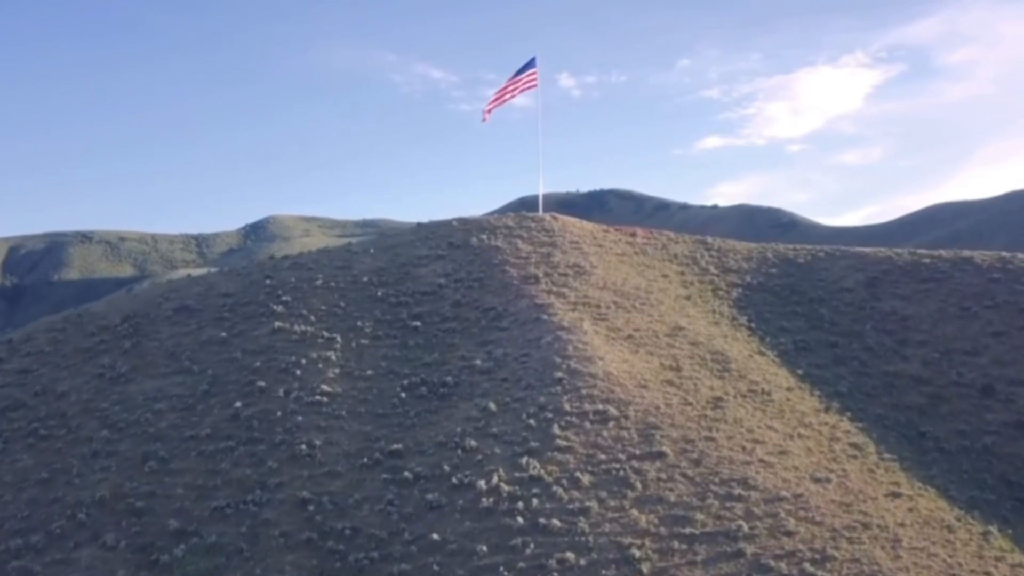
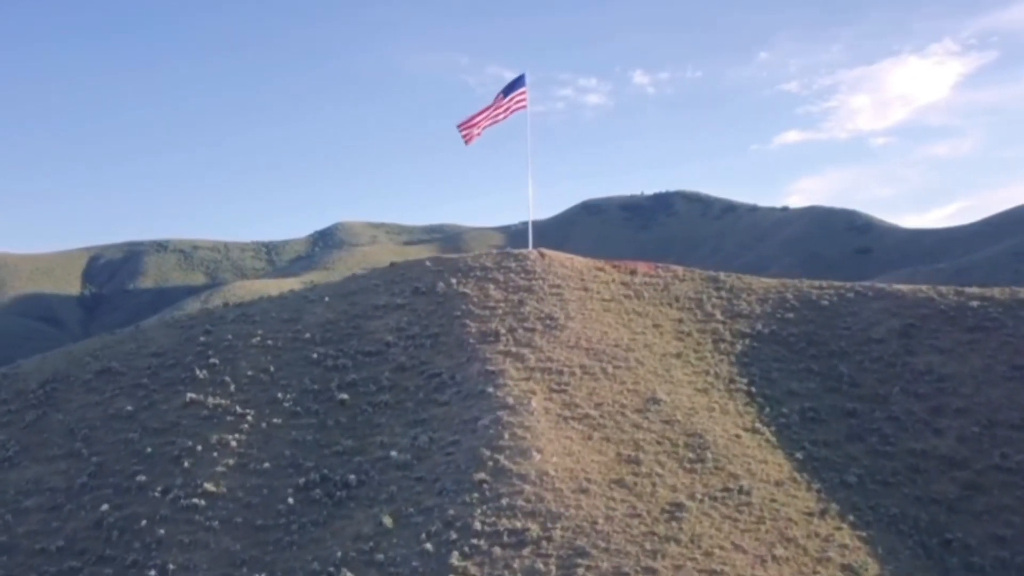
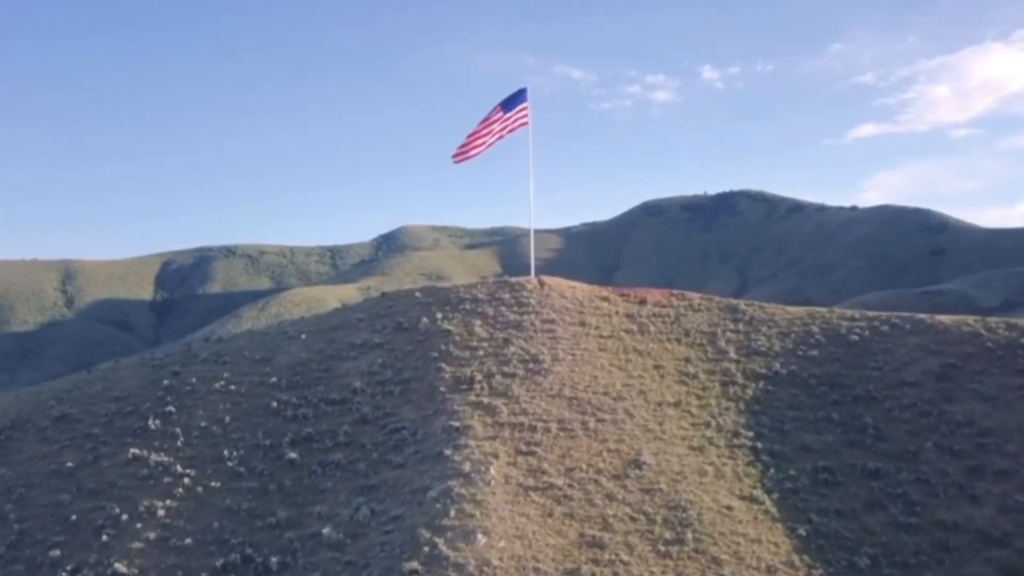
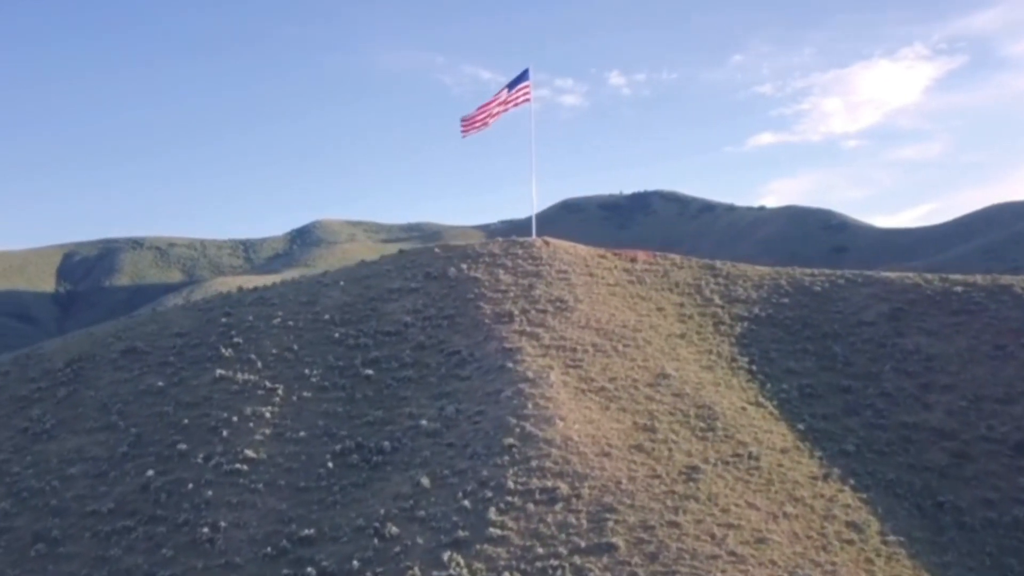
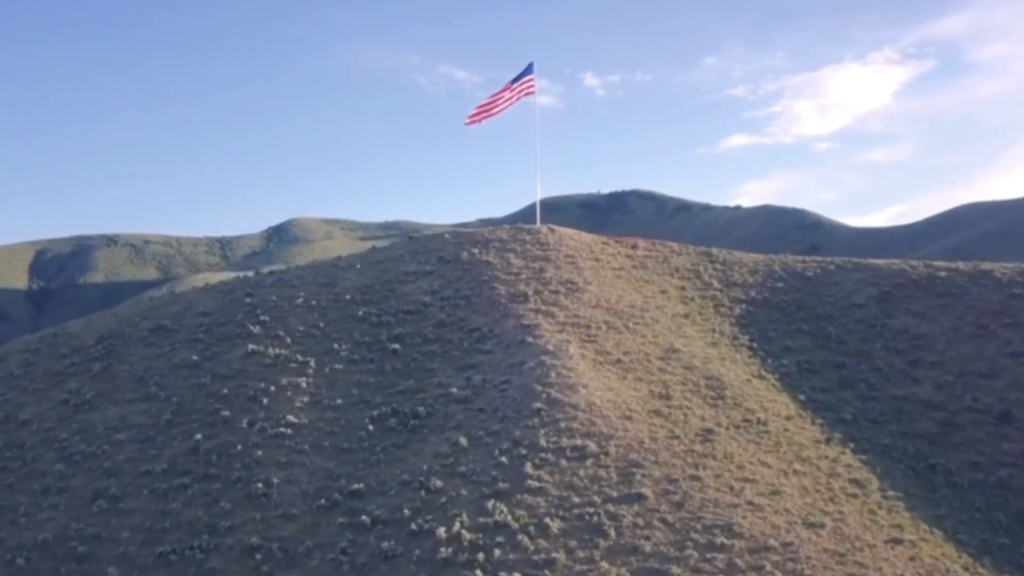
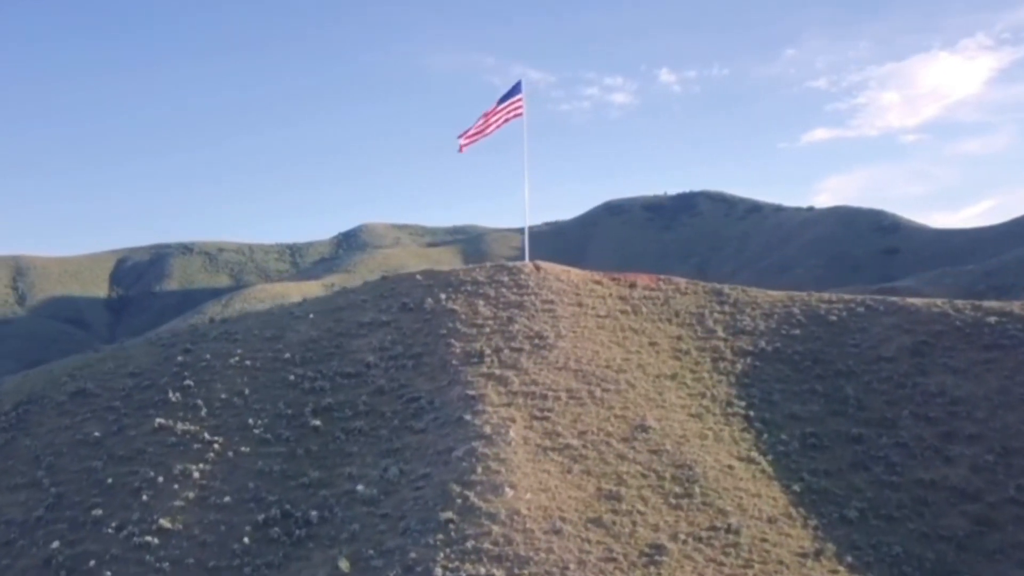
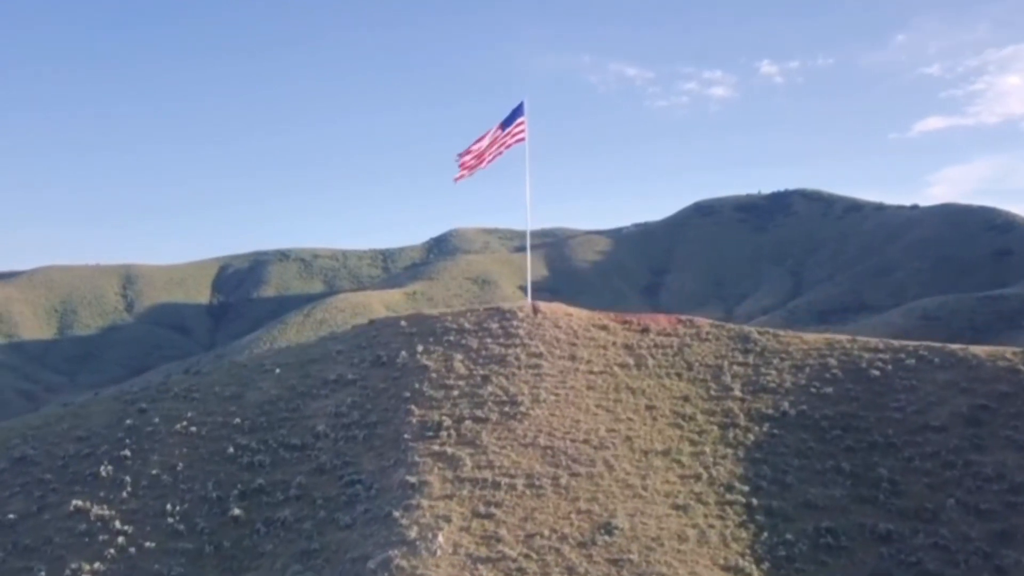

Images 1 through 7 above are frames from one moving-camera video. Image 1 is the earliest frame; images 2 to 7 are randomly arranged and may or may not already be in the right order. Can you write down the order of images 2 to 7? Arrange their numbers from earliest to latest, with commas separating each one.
5, 4, 2, 6, 3, 7
